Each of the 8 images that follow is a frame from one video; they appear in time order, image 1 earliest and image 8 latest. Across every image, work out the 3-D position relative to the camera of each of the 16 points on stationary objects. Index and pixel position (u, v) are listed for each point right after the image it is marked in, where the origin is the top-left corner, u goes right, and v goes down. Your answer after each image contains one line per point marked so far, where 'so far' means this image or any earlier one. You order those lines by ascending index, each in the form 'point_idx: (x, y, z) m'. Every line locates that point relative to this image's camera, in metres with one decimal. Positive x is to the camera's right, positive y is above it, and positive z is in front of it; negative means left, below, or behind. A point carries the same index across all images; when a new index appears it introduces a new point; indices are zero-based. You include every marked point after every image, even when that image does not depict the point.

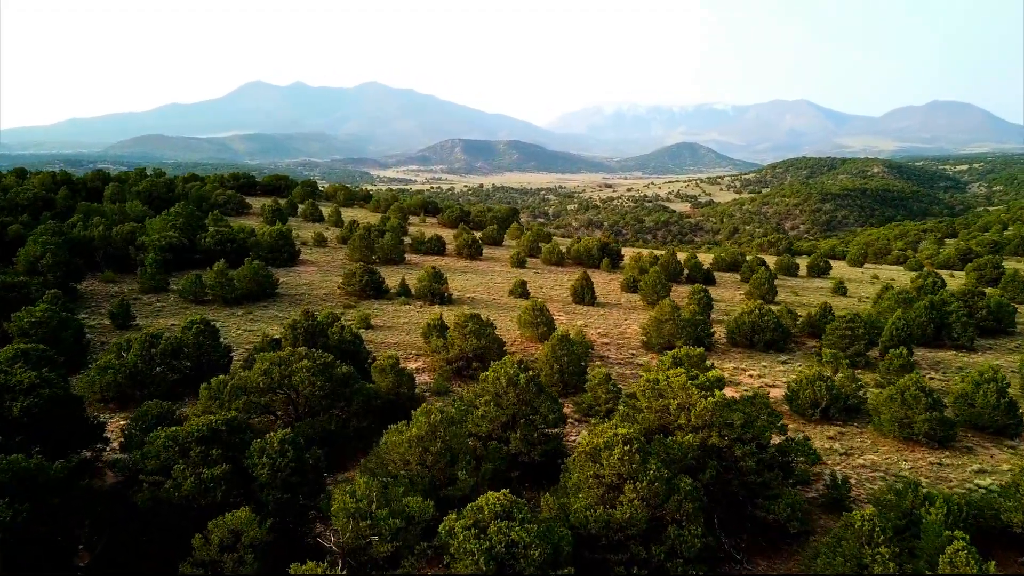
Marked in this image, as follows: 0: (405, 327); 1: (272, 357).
0: (-2.7, -1.1, +20.0) m
1: (-3.7, -1.1, +12.3) m
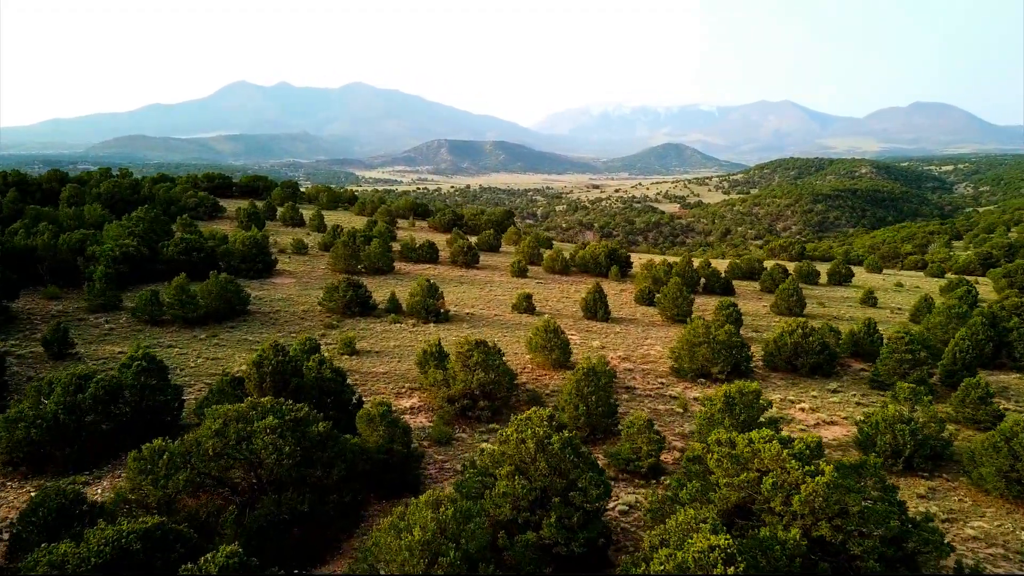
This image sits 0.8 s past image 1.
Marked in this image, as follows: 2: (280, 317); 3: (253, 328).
0: (-2.5, -1.5, +17.2) m
1: (-3.4, -1.5, +9.4) m
2: (-5.8, -0.7, +19.7) m
3: (-6.1, -0.9, +18.5) m
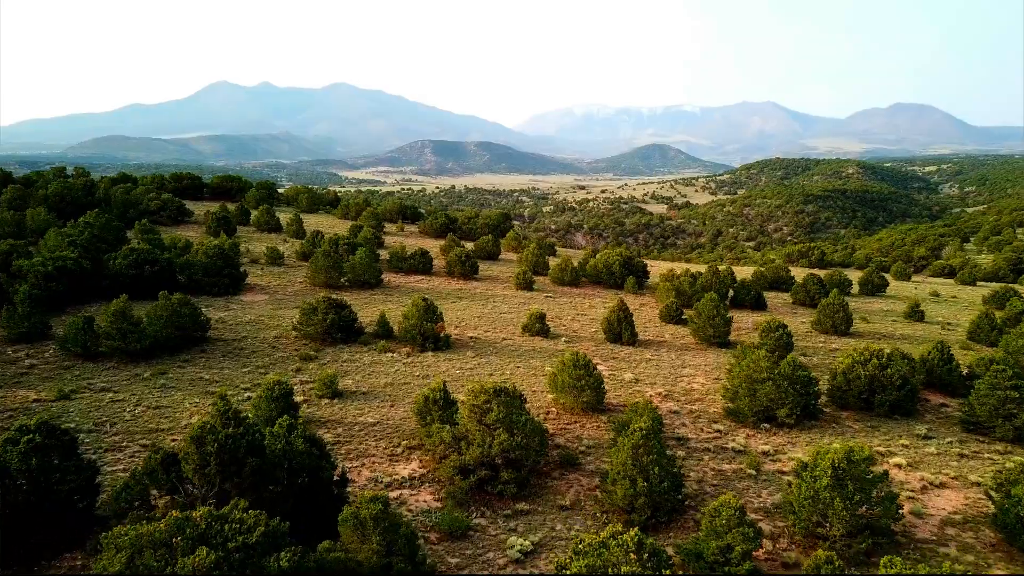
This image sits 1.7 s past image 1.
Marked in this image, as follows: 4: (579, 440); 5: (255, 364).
0: (-2.2, -1.9, +13.8) m
1: (-2.9, -1.9, +6.1) m
2: (-5.5, -1.2, +16.3) m
3: (-5.7, -1.4, +15.0) m
4: (+1.1, -2.4, +12.6) m
5: (-4.9, -1.5, +15.1) m
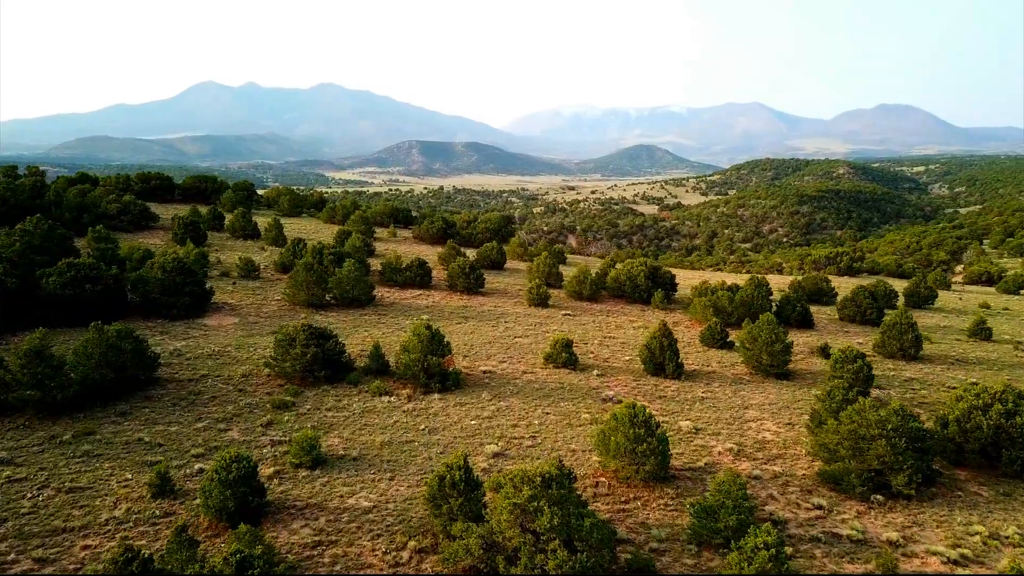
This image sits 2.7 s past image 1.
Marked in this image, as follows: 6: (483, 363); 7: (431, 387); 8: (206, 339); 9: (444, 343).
0: (-1.7, -2.3, +10.5) m
1: (-2.3, -2.4, +2.7) m
2: (-5.0, -1.6, +12.9) m
3: (-5.3, -1.8, +11.7) m
4: (+1.6, -2.9, +9.3) m
5: (-4.4, -1.9, +11.7) m
6: (-0.6, -1.5, +15.4) m
7: (-1.4, -1.7, +13.5) m
8: (-6.0, -1.0, +15.5) m
9: (-1.2, -1.0, +14.3) m
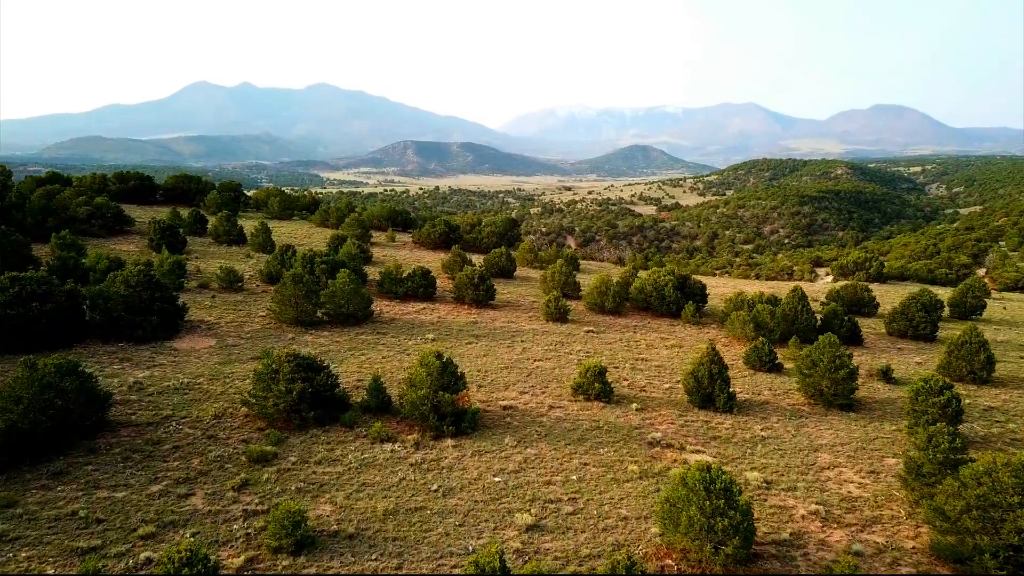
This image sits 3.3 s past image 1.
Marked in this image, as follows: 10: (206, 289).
0: (-1.2, -2.6, +8.2) m
1: (-1.8, -2.7, +0.4) m
2: (-4.6, -1.9, +10.5) m
3: (-4.8, -2.2, +9.3) m
4: (+2.0, -3.2, +7.0) m
5: (-4.0, -2.2, +9.4) m
6: (-0.2, -1.8, +13.0) m
7: (-1.0, -2.0, +11.1) m
8: (-5.6, -1.3, +13.1) m
9: (-0.8, -1.3, +12.0) m
10: (-7.3, 0.0, +18.7) m
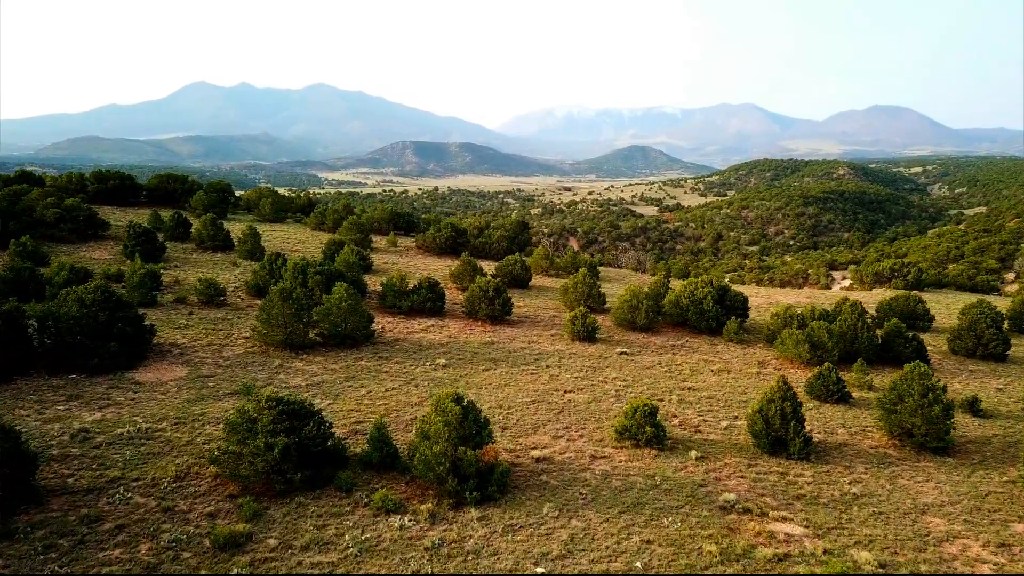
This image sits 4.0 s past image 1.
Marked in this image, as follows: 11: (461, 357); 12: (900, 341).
0: (-0.8, -2.9, +5.8) m
1: (-1.3, -3.0, -2.0) m
2: (-4.2, -2.2, +8.2) m
3: (-4.4, -2.5, +6.9) m
4: (+2.5, -3.5, +4.6) m
5: (-3.5, -2.5, +7.0) m
6: (+0.3, -2.1, +10.7) m
7: (-0.5, -2.3, +8.8) m
8: (-5.2, -1.6, +10.8) m
9: (-0.4, -1.6, +9.6) m
10: (-6.8, -0.3, +16.3) m
11: (-0.9, -1.3, +14.6) m
12: (+8.5, -1.2, +17.1) m
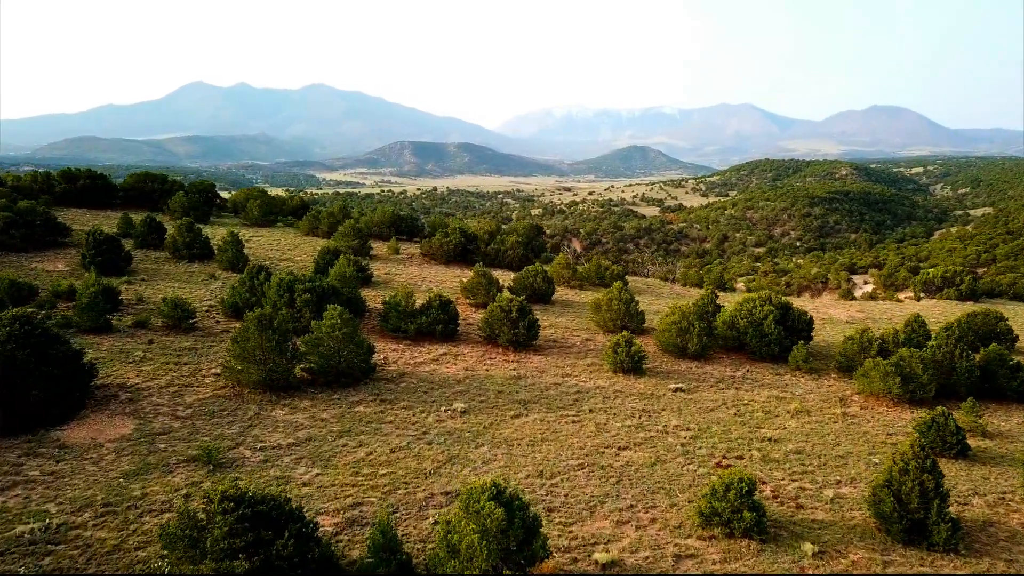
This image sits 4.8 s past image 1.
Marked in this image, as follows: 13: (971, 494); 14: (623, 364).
0: (-0.2, -3.3, +3.0) m
1: (-0.8, -3.3, -4.8) m
2: (-3.6, -2.6, +5.3) m
3: (-3.8, -2.8, +4.1) m
4: (+3.0, -3.8, +1.8) m
5: (-3.0, -2.9, +4.1) m
6: (+0.8, -2.4, +7.8) m
7: (0.0, -2.7, +5.9) m
8: (-4.7, -2.0, +7.9) m
9: (+0.1, -2.0, +6.8) m
10: (-6.3, -0.7, +13.4) m
11: (-0.4, -1.6, +11.8) m
12: (+9.0, -1.5, +14.3) m
13: (+5.9, -2.6, +10.1) m
14: (+1.9, -1.2, +13.6) m
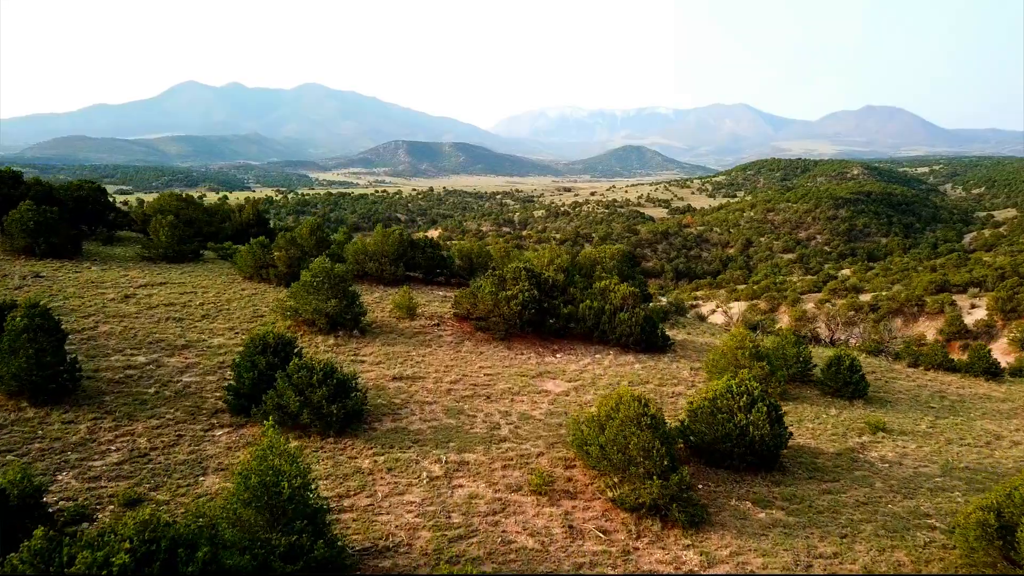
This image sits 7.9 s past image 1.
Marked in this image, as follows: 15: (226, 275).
0: (+1.8, -4.8, -8.0) m
1: (+1.3, -4.8, -15.8) m
2: (-1.7, -4.1, -5.6) m
3: (-1.9, -4.3, -6.9) m
4: (+5.0, -5.4, -9.1) m
5: (-1.0, -4.4, -6.8) m
6: (+2.8, -4.0, -3.1) m
7: (+2.0, -4.2, -5.0) m
8: (-2.7, -3.5, -3.1) m
9: (+2.1, -3.5, -4.2) m
10: (-4.4, -2.2, +2.4) m
11: (+1.5, -3.2, +0.8) m
12: (+10.9, -3.0, +3.4) m
13: (+7.8, -4.1, -0.9) m
14: (+3.8, -2.8, +2.7) m
15: (-5.1, +0.3, +14.5) m
